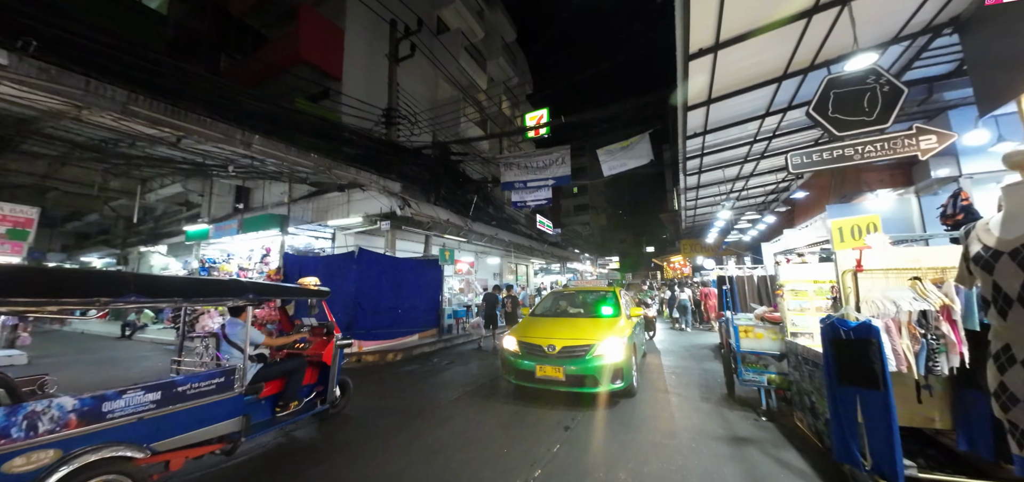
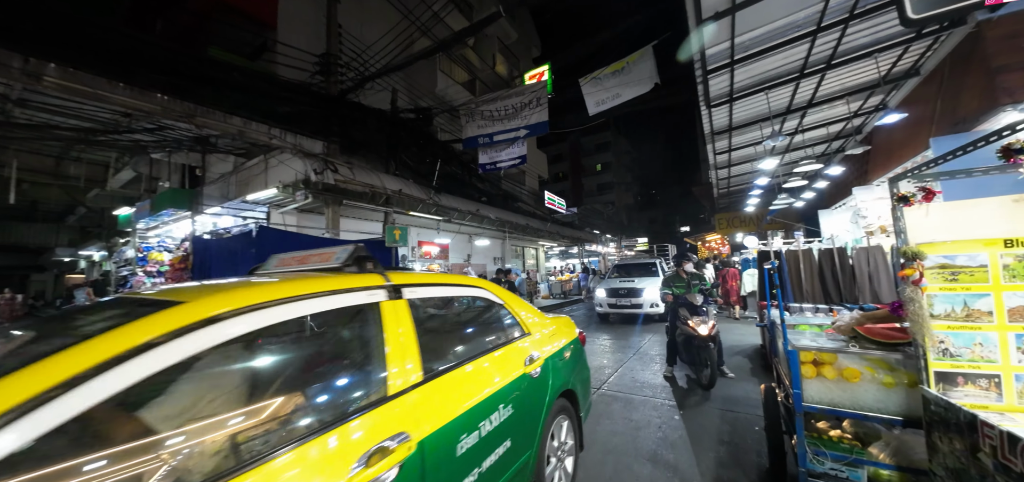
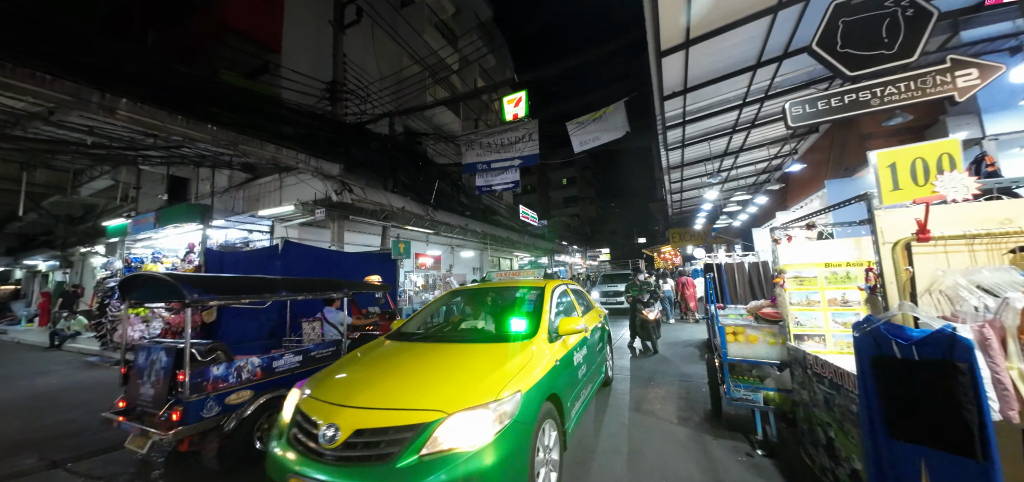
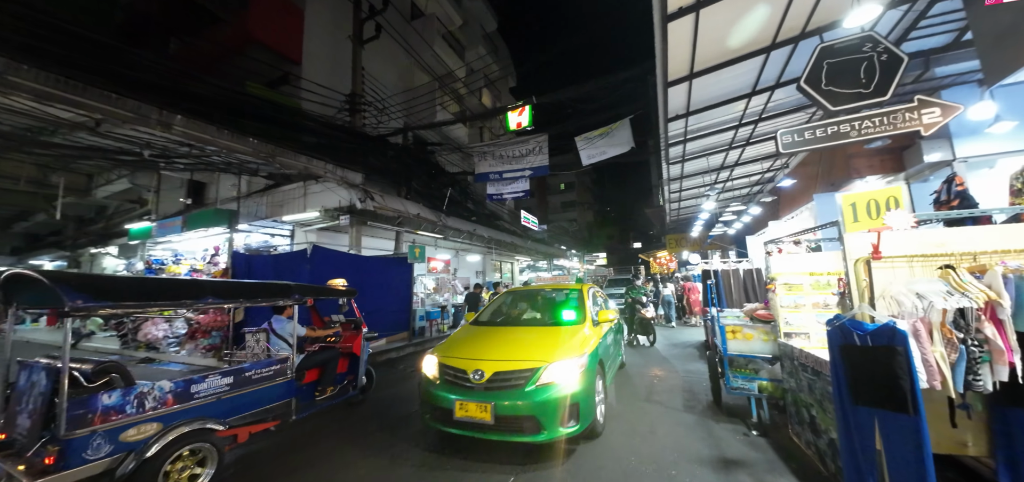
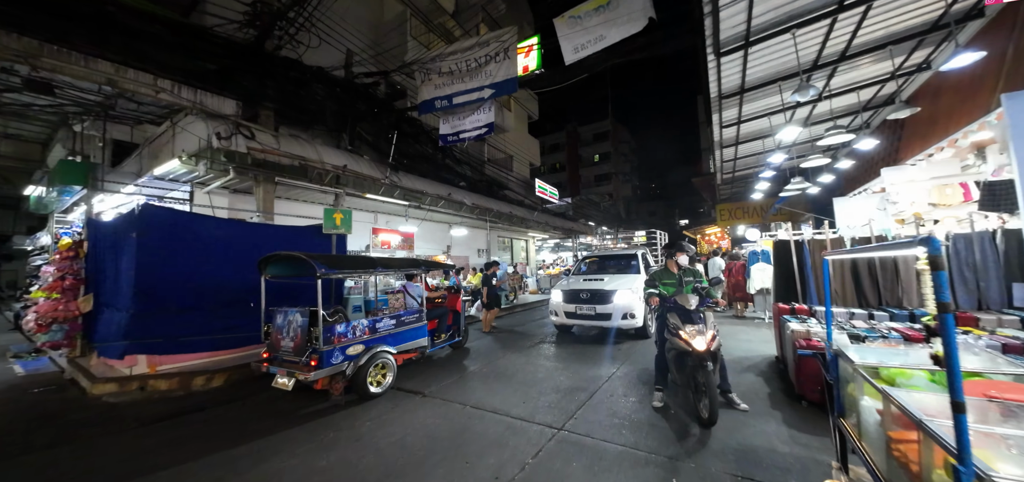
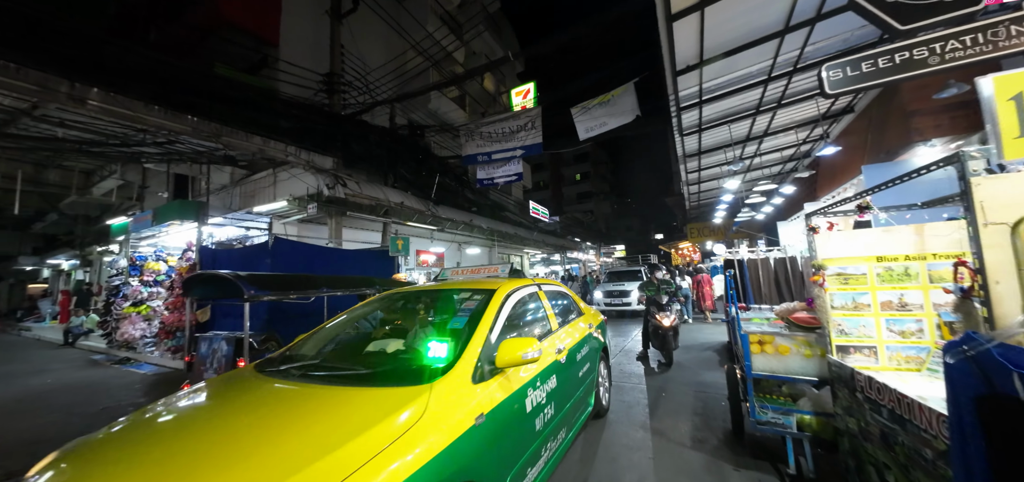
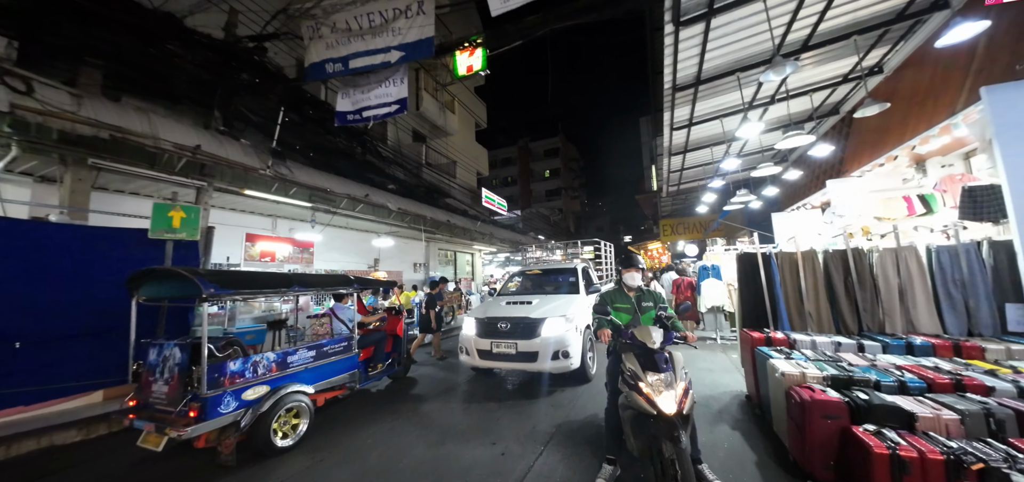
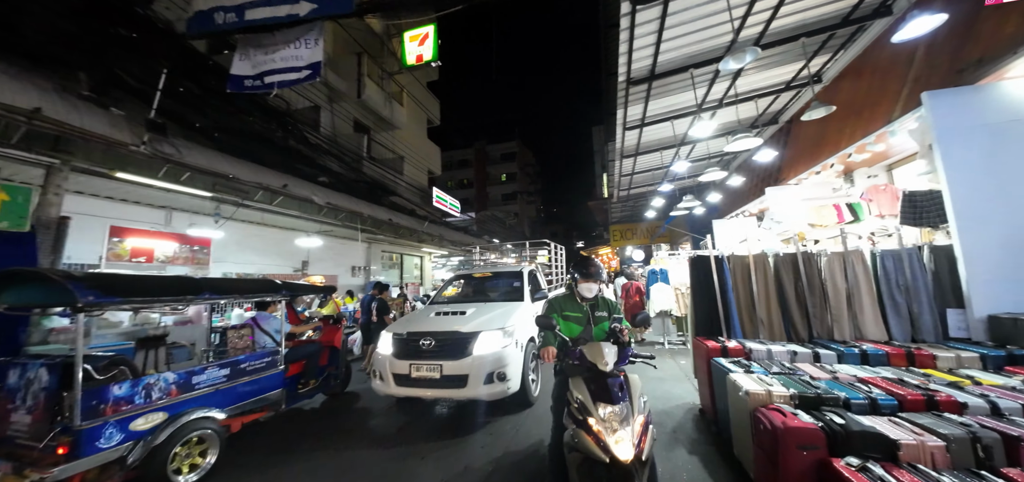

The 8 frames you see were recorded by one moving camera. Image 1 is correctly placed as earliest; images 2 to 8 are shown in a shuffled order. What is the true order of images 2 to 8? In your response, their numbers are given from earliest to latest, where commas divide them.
4, 3, 6, 2, 5, 7, 8
